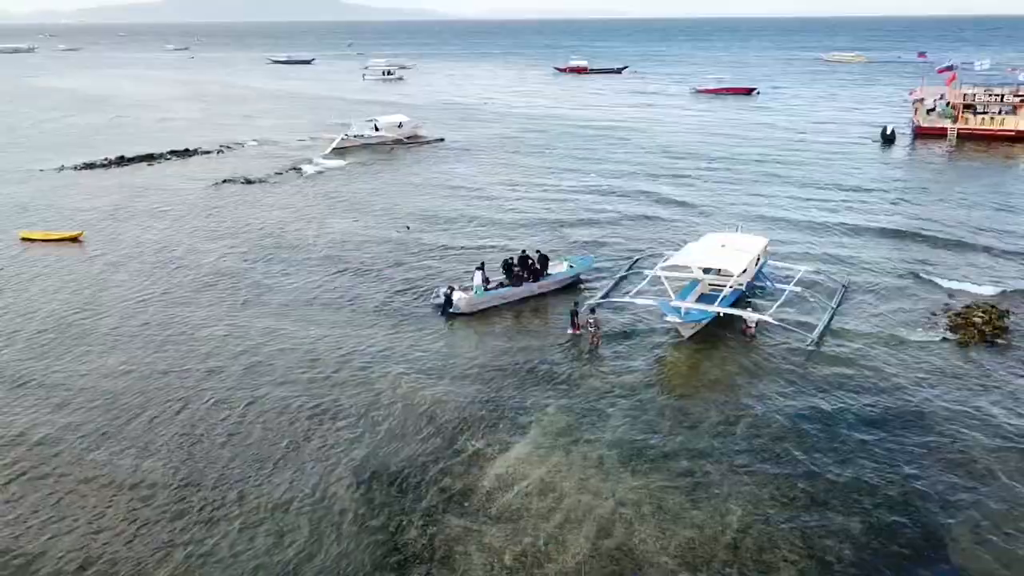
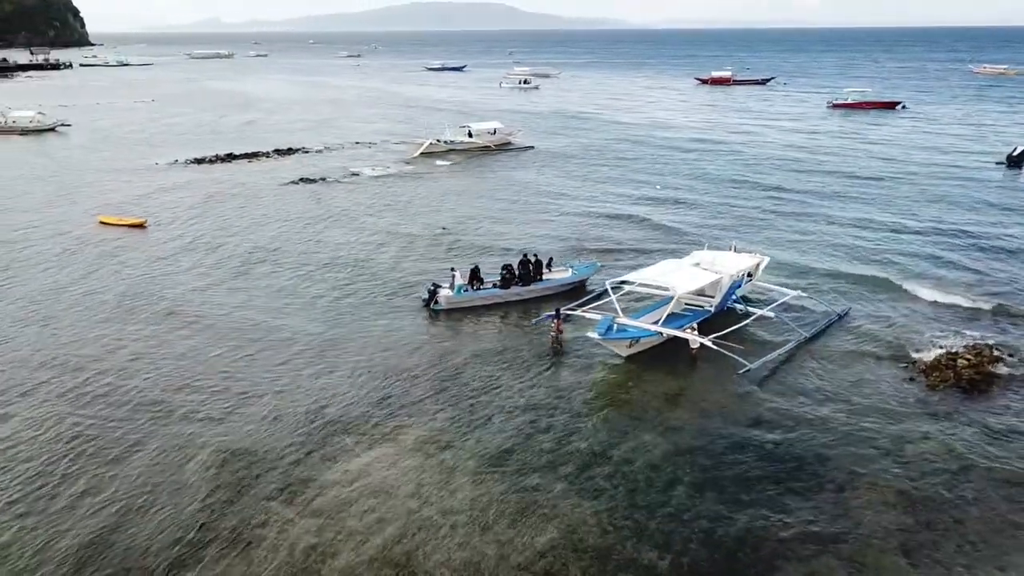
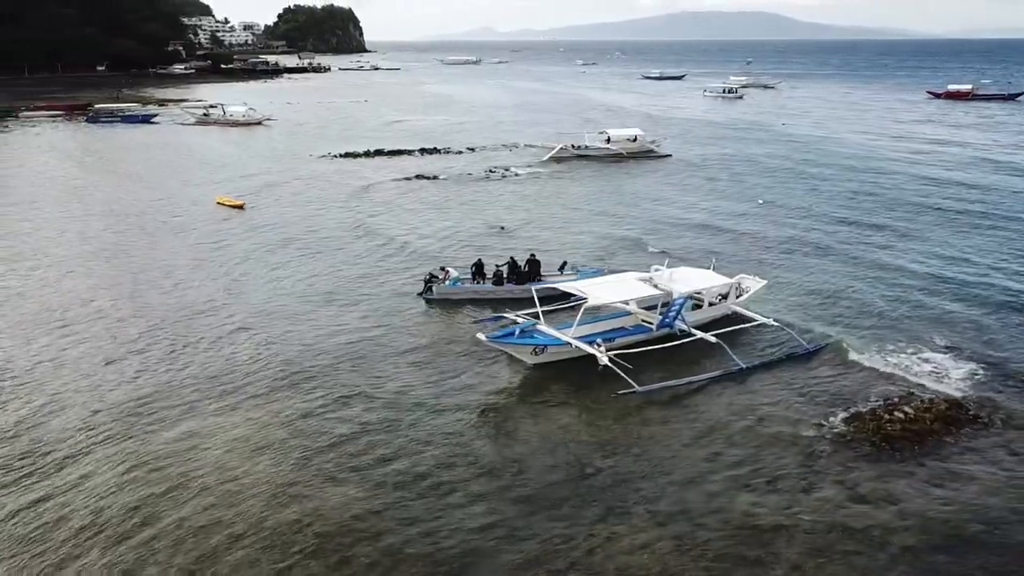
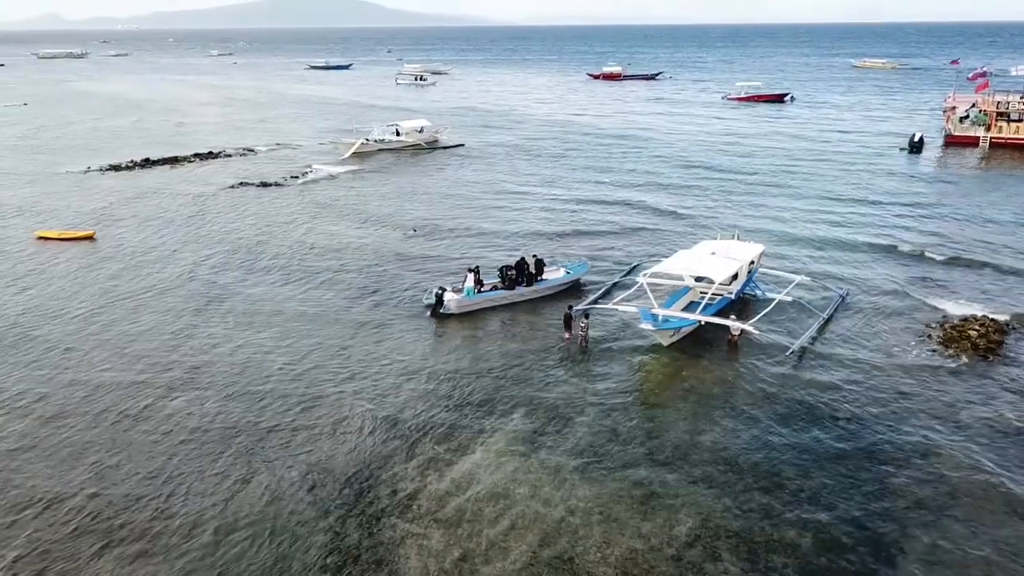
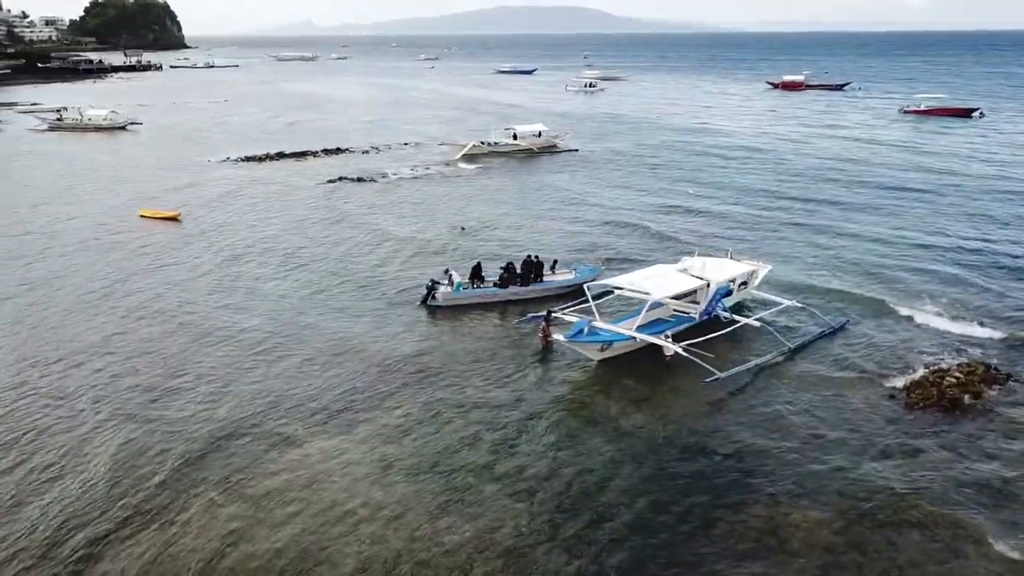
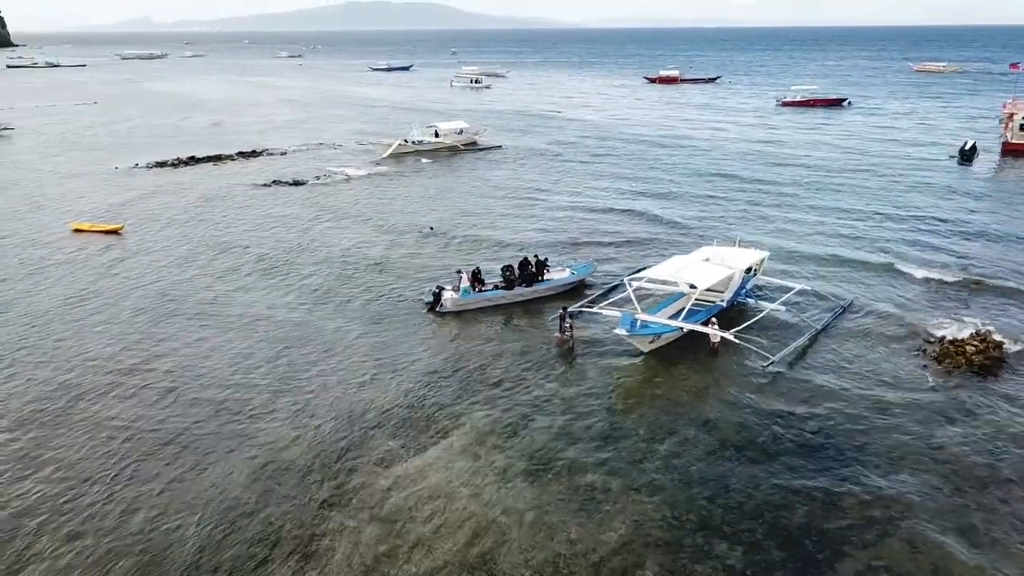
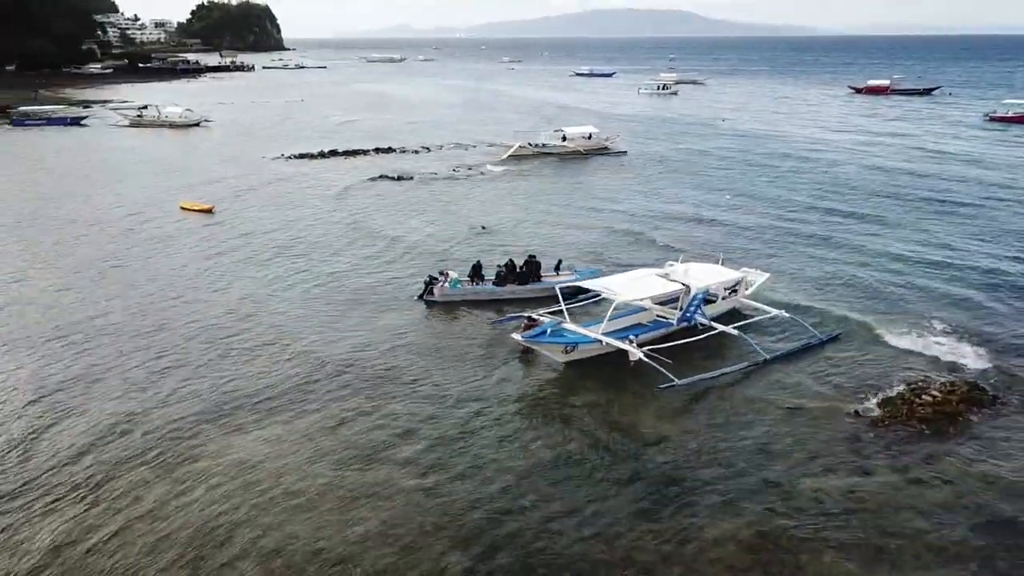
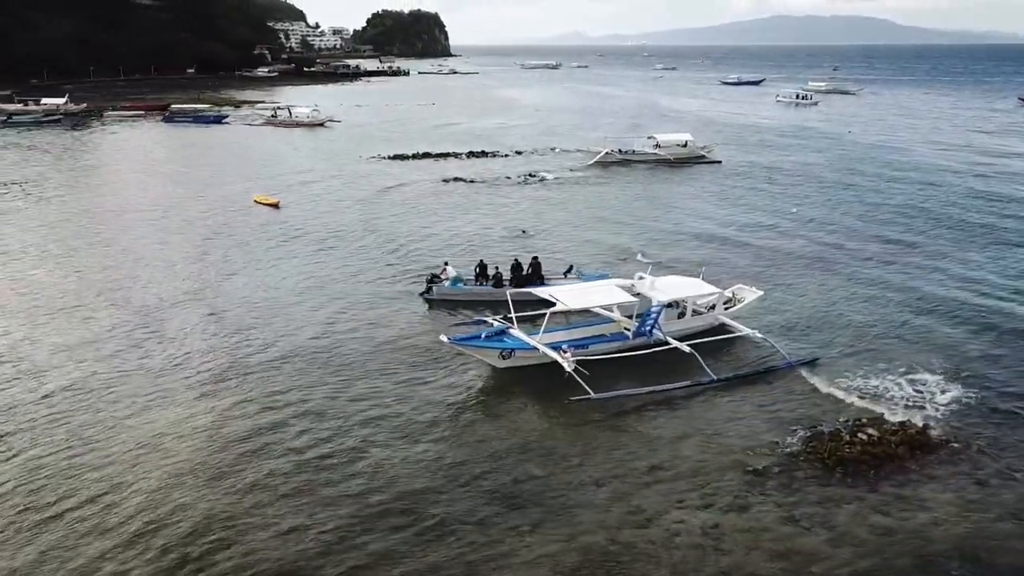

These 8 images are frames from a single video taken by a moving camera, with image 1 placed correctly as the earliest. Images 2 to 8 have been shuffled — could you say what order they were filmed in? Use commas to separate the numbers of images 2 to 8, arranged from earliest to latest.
4, 6, 2, 5, 7, 3, 8
